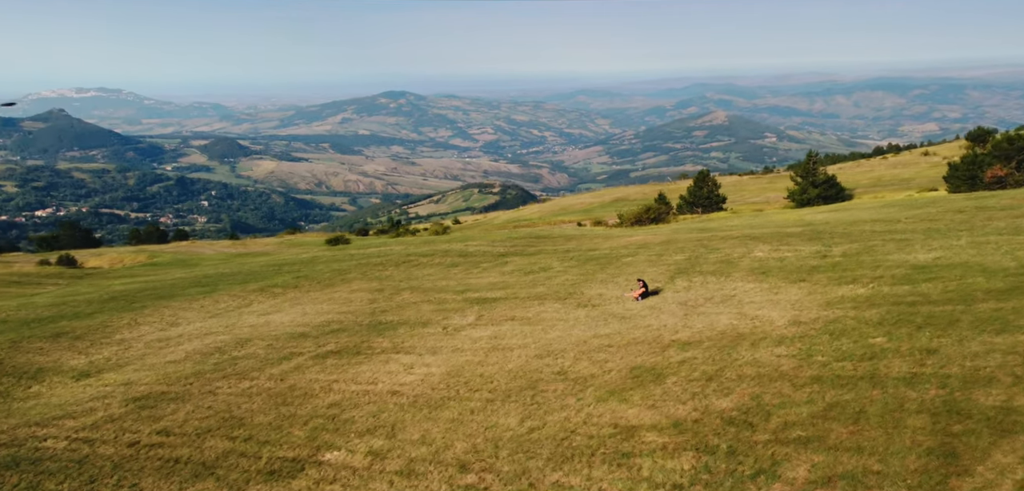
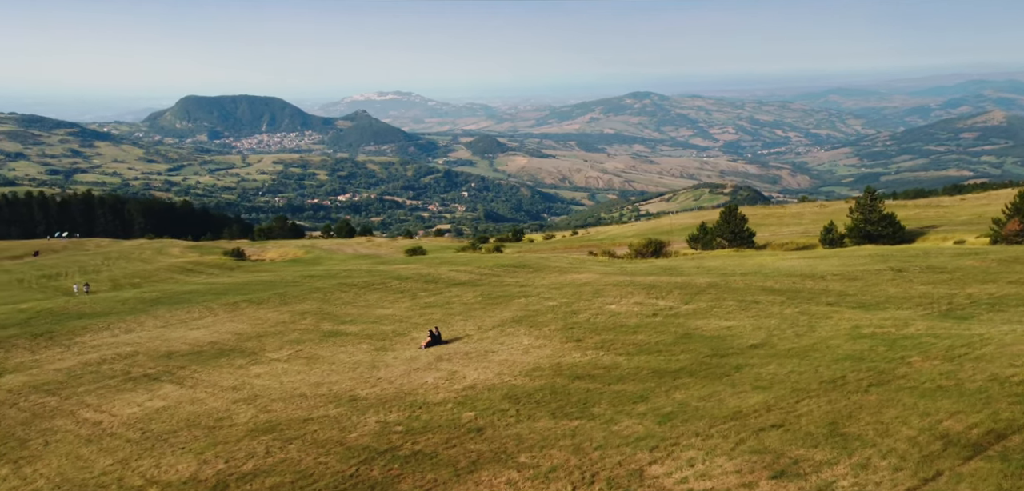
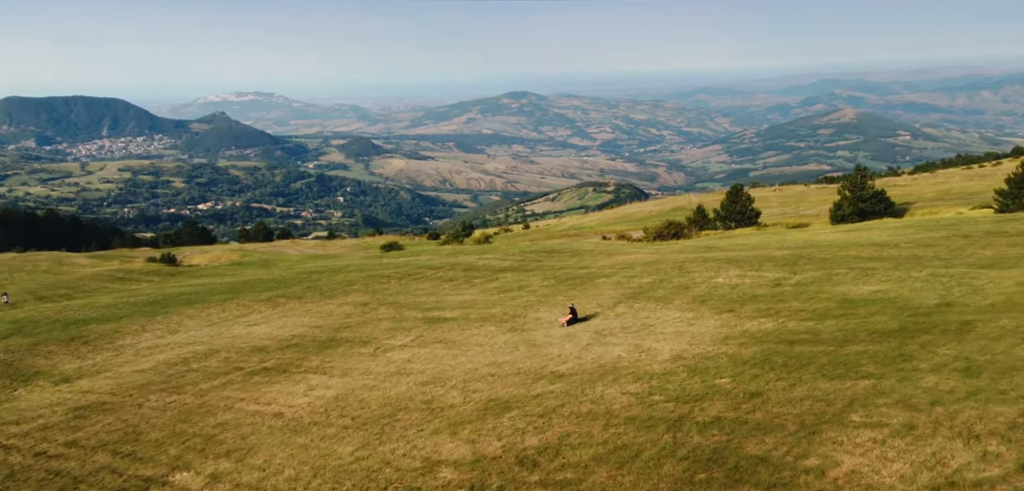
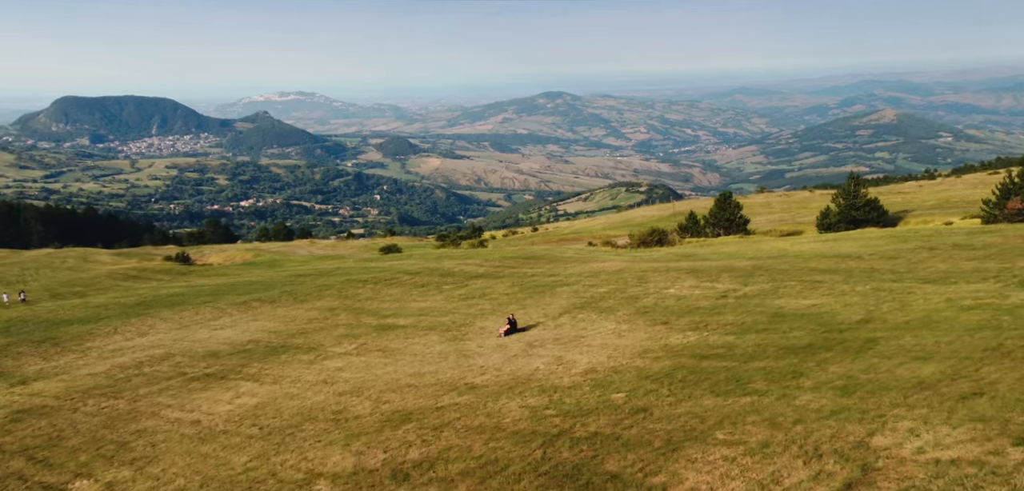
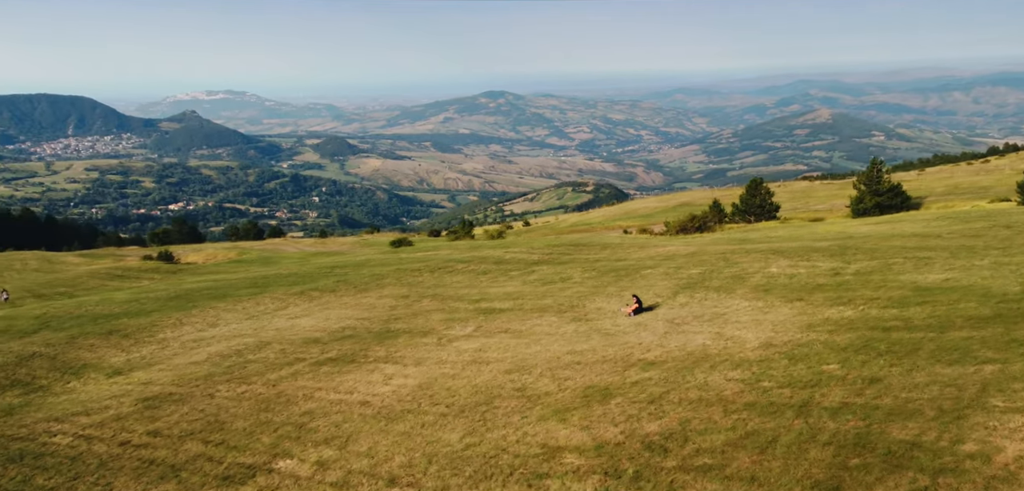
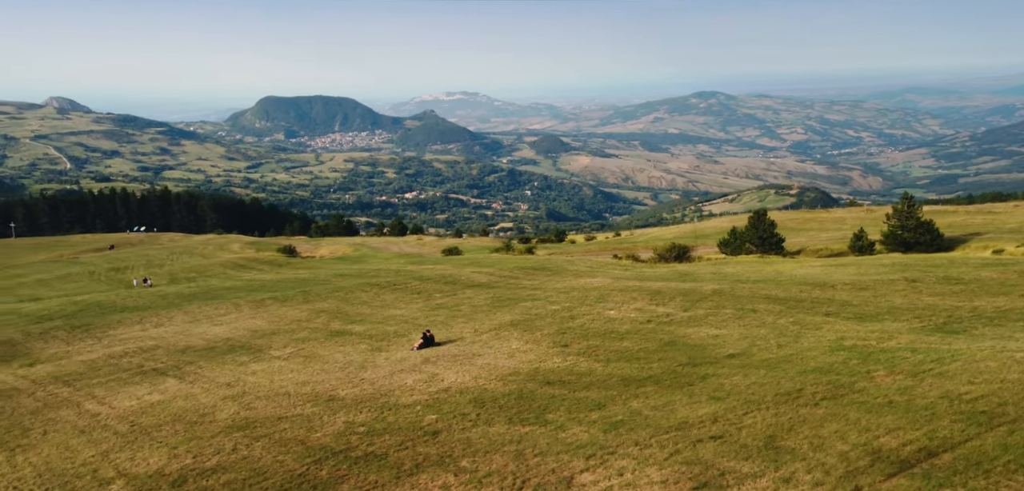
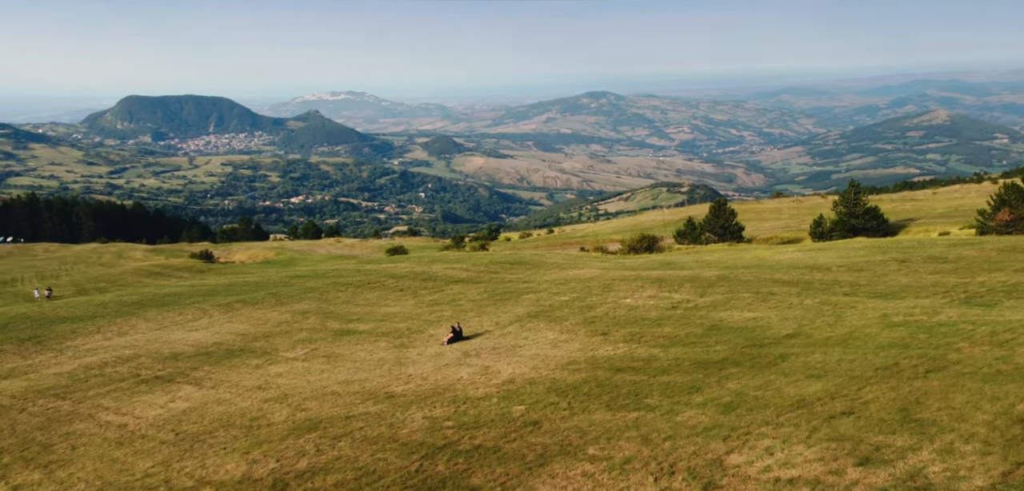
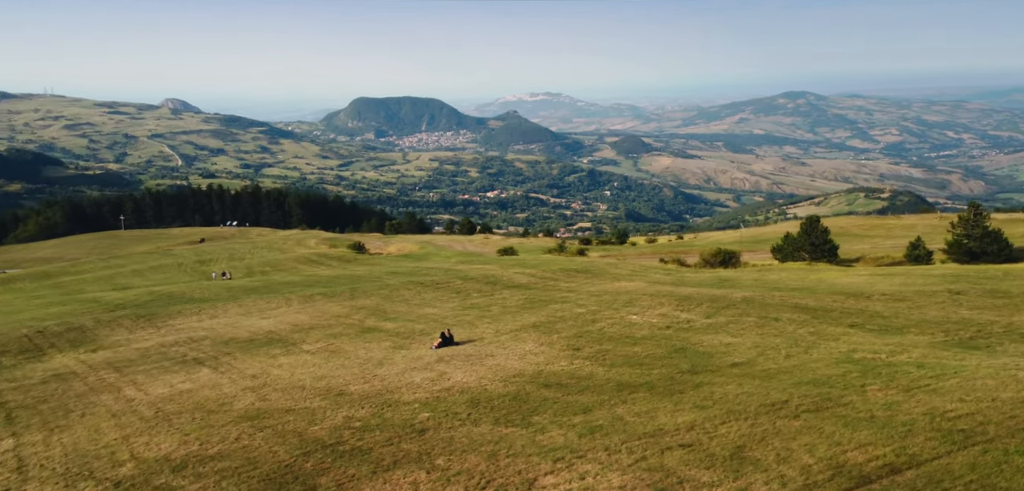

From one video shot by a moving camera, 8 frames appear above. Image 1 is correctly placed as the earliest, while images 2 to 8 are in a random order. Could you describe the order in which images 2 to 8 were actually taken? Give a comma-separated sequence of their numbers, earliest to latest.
5, 3, 4, 7, 2, 6, 8
